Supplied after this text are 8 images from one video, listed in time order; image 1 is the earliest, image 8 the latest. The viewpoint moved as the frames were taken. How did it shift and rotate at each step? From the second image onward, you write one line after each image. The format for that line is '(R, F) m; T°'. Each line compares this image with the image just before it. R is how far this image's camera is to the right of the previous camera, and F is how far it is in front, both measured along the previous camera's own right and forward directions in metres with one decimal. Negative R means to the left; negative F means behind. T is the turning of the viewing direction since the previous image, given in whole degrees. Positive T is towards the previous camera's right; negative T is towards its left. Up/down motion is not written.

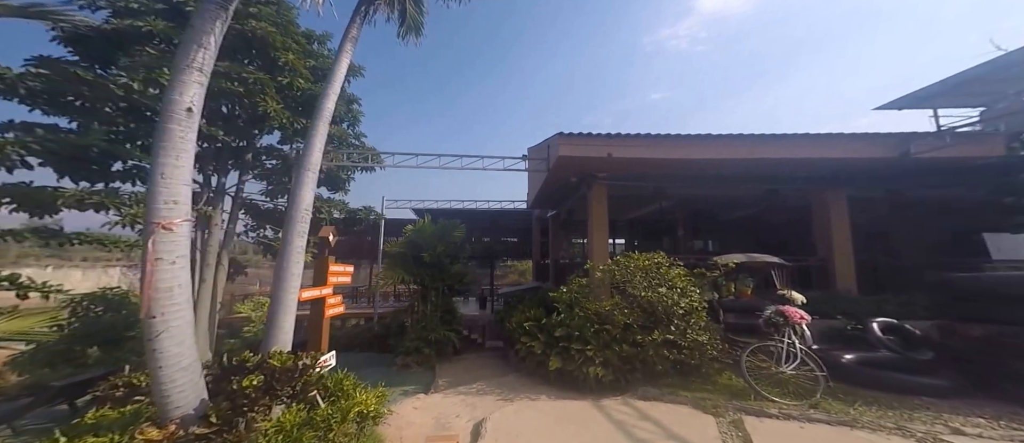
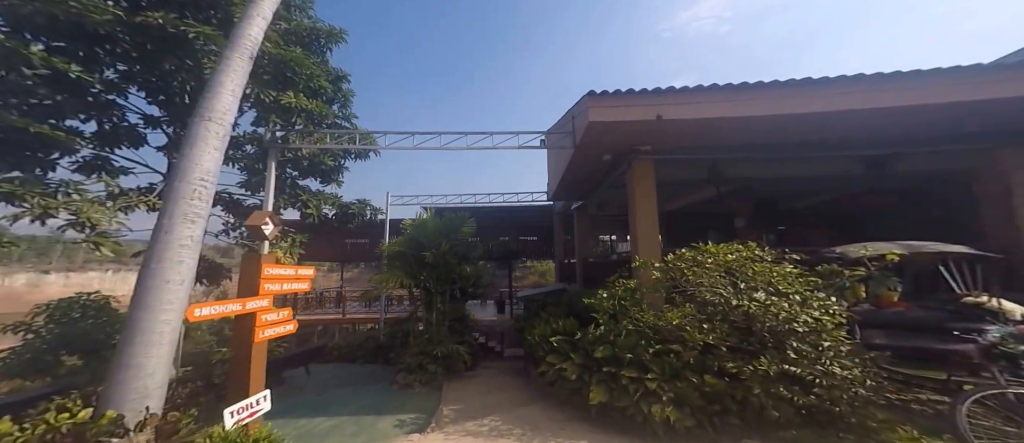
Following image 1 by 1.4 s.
(0.0, +1.1) m; -3°
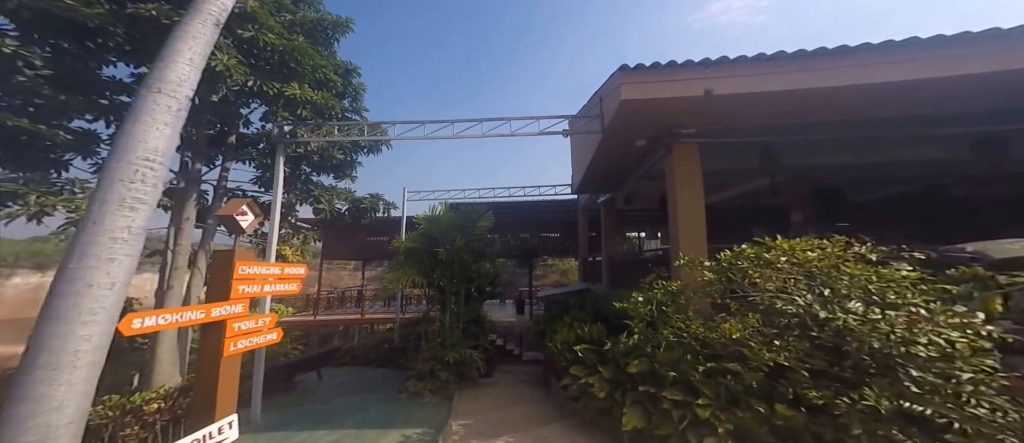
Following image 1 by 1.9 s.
(0.0, +0.4) m; -4°
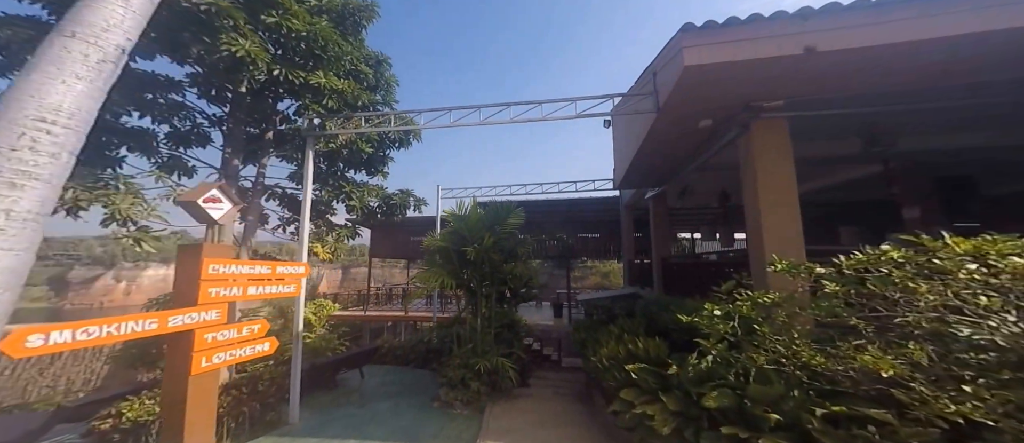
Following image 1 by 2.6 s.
(0.0, +0.5) m; -6°
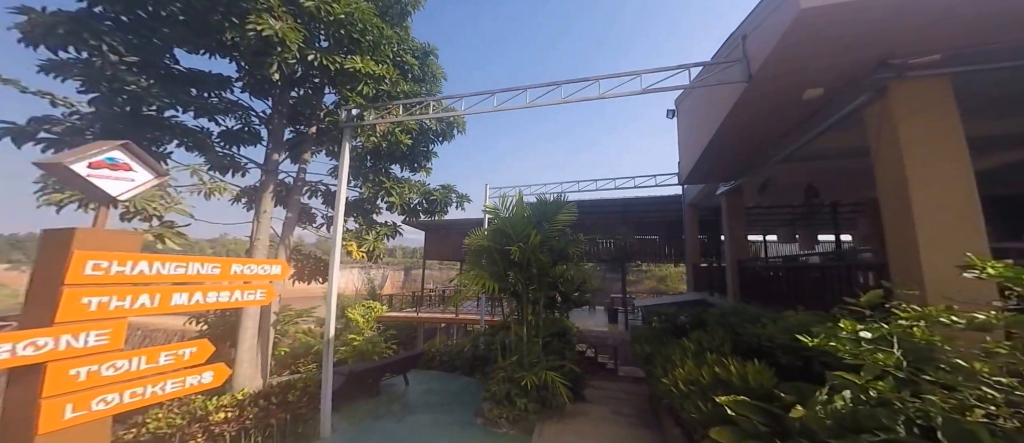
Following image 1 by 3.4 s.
(-0.2, +0.5) m; -6°
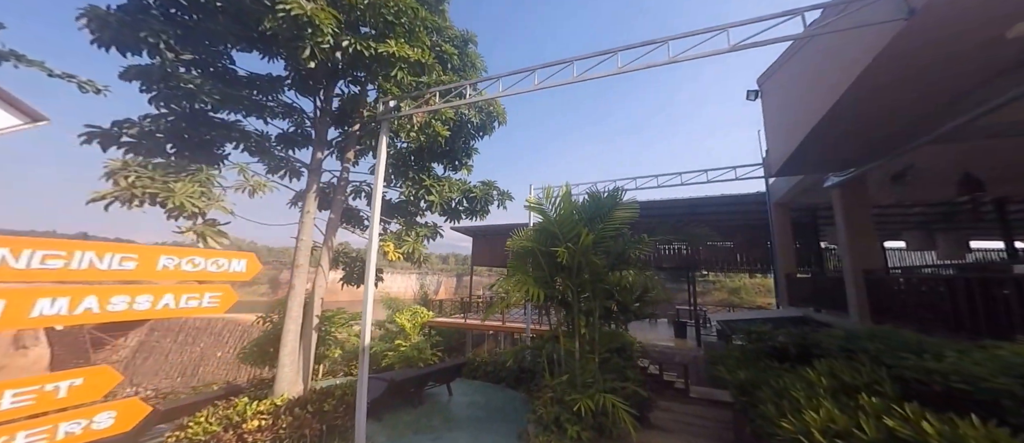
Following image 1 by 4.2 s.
(0.0, +0.6) m; -8°
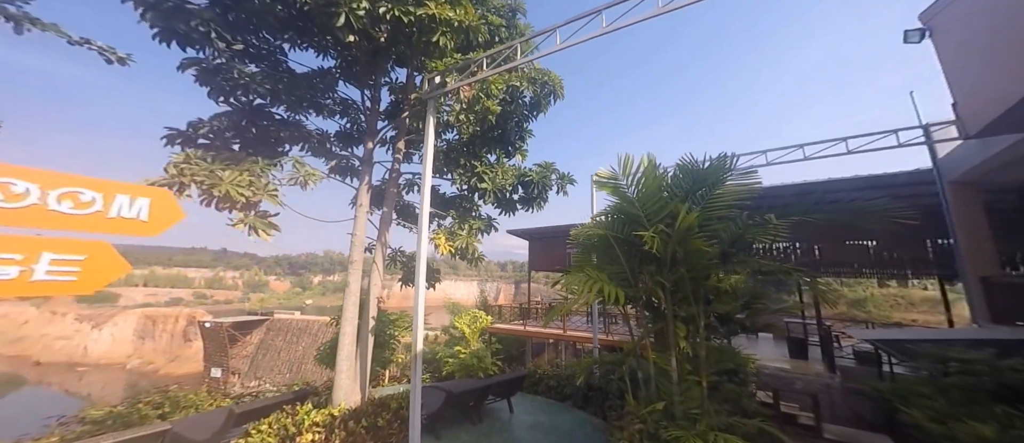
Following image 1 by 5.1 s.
(-0.2, +0.7) m; -9°
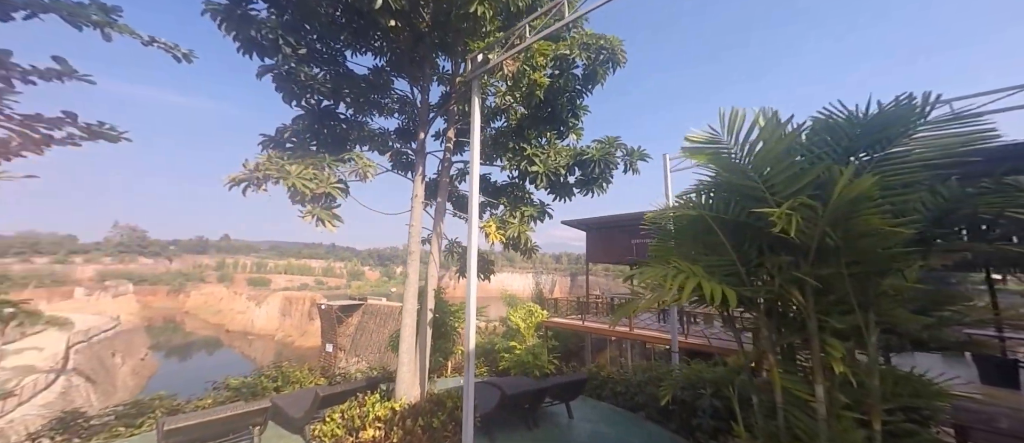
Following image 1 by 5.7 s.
(-0.2, +0.8) m; -9°
